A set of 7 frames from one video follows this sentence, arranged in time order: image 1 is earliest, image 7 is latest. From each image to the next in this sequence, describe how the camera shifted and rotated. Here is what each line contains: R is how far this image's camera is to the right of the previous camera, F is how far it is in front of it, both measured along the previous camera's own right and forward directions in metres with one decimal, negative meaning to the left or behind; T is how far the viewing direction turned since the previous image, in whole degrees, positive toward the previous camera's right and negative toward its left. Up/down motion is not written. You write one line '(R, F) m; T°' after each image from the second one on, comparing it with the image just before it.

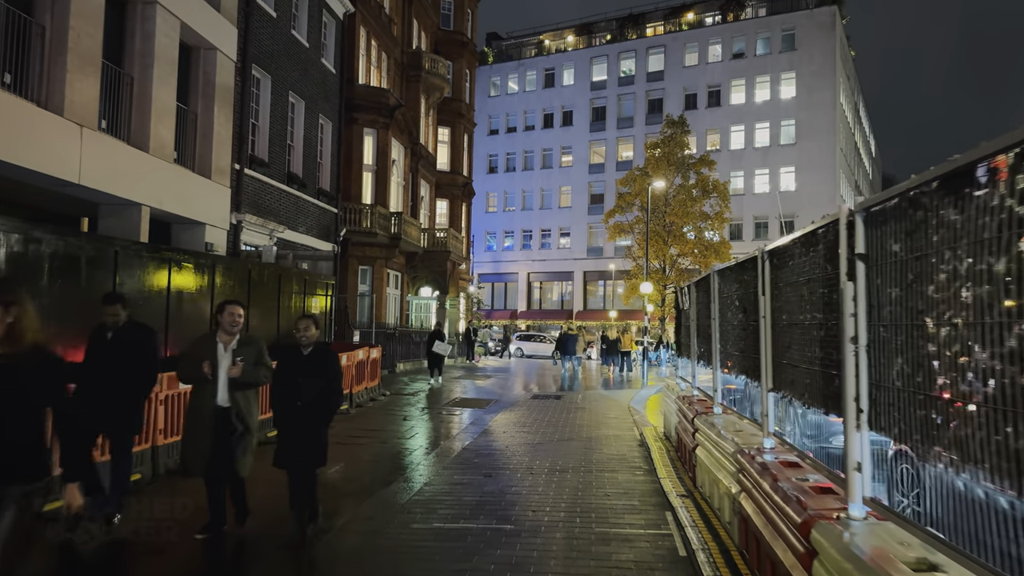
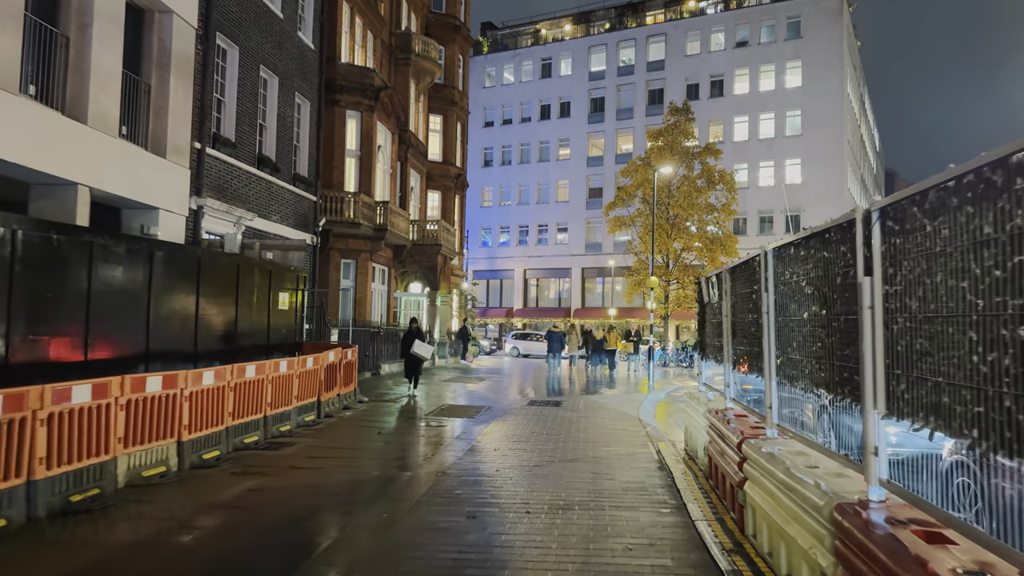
(0.0, +1.6) m; 0°
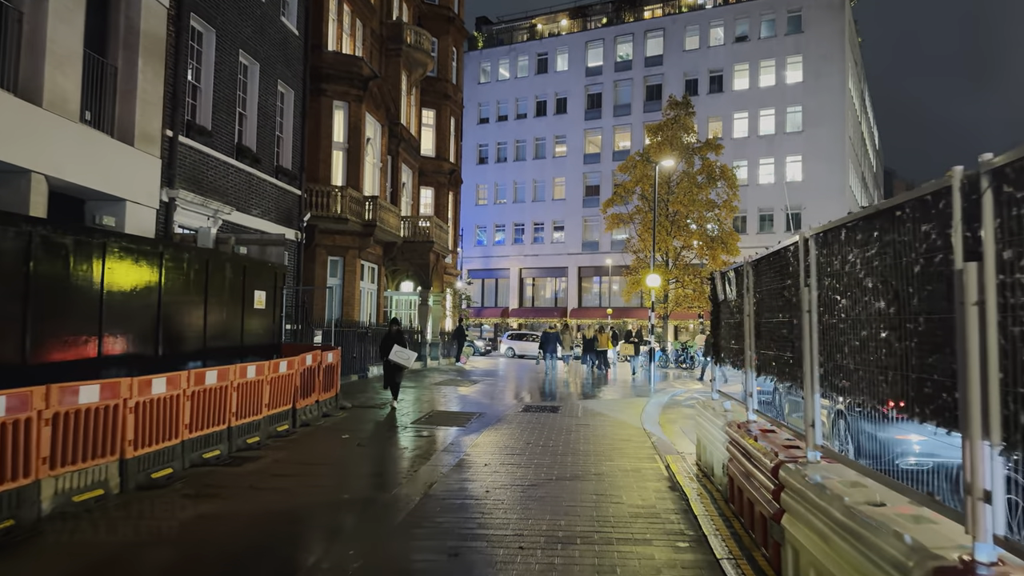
(0.0, +0.9) m; 0°
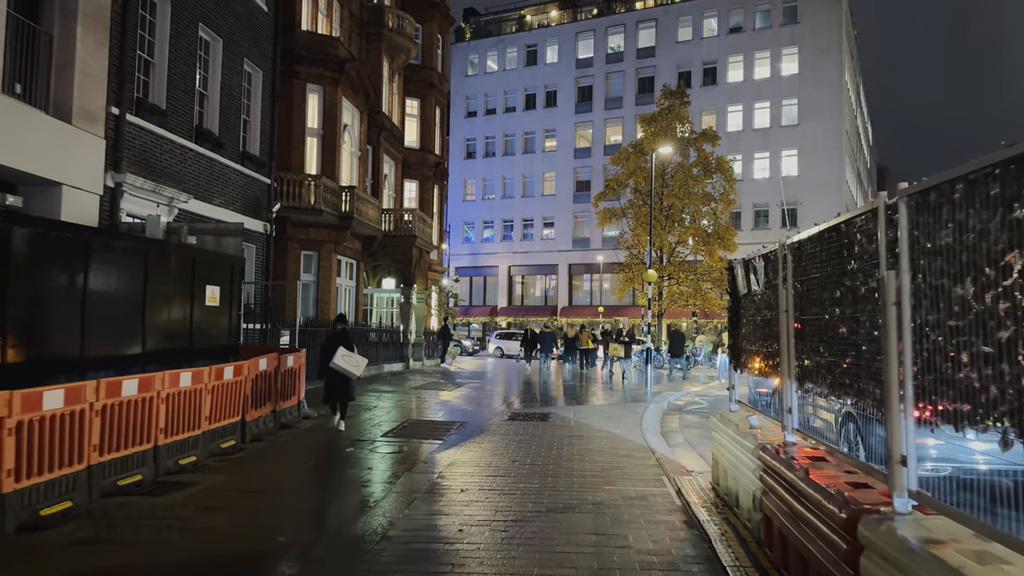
(+0.1, +1.2) m; +1°
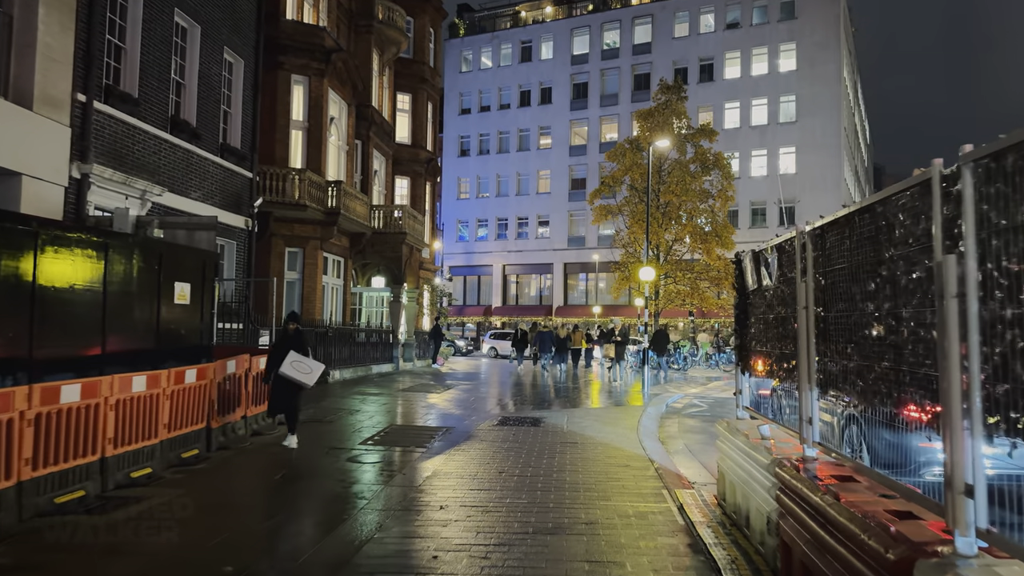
(+0.1, +0.6) m; 0°
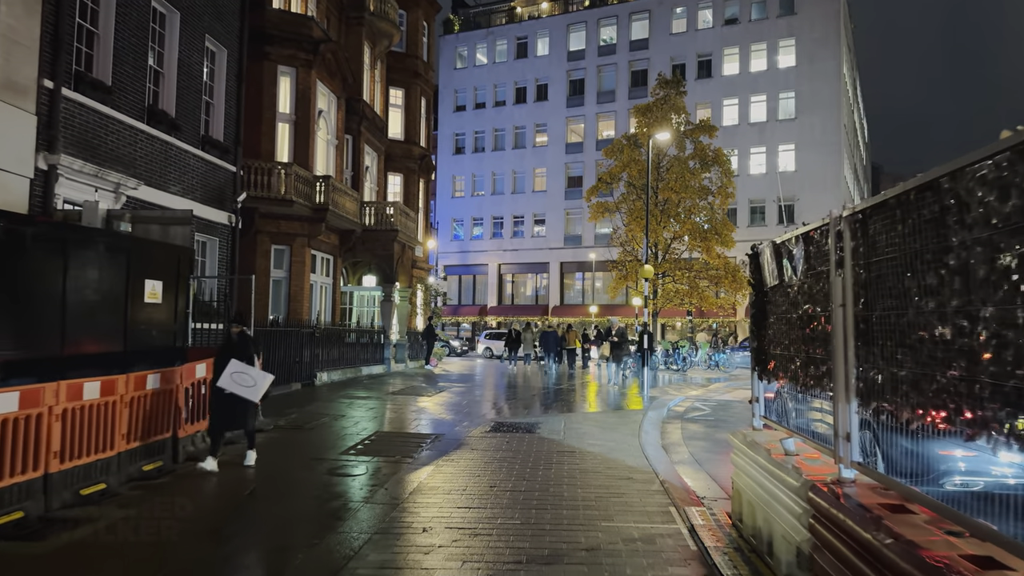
(0.0, +0.6) m; 0°
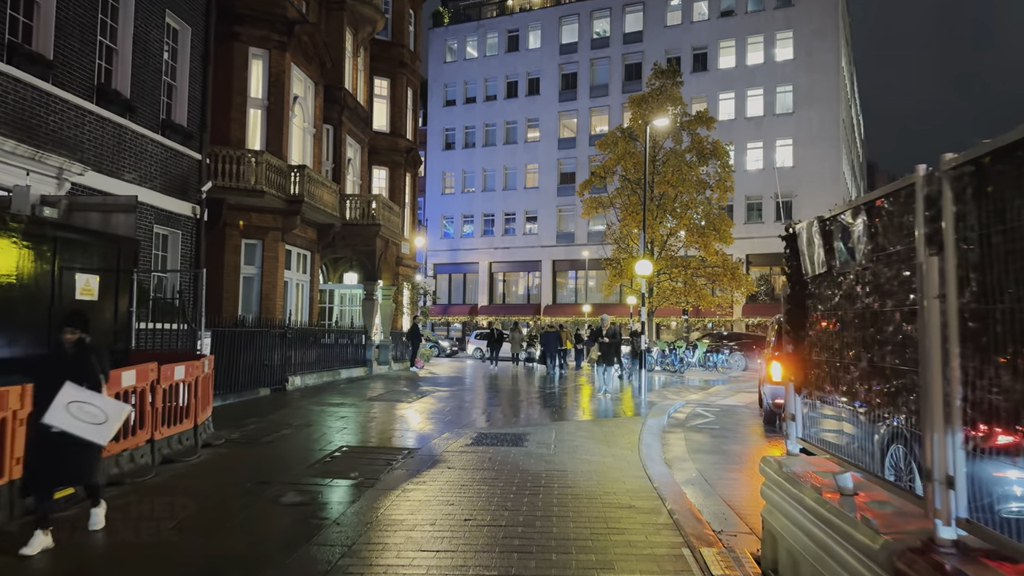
(+0.1, +1.1) m; +1°
